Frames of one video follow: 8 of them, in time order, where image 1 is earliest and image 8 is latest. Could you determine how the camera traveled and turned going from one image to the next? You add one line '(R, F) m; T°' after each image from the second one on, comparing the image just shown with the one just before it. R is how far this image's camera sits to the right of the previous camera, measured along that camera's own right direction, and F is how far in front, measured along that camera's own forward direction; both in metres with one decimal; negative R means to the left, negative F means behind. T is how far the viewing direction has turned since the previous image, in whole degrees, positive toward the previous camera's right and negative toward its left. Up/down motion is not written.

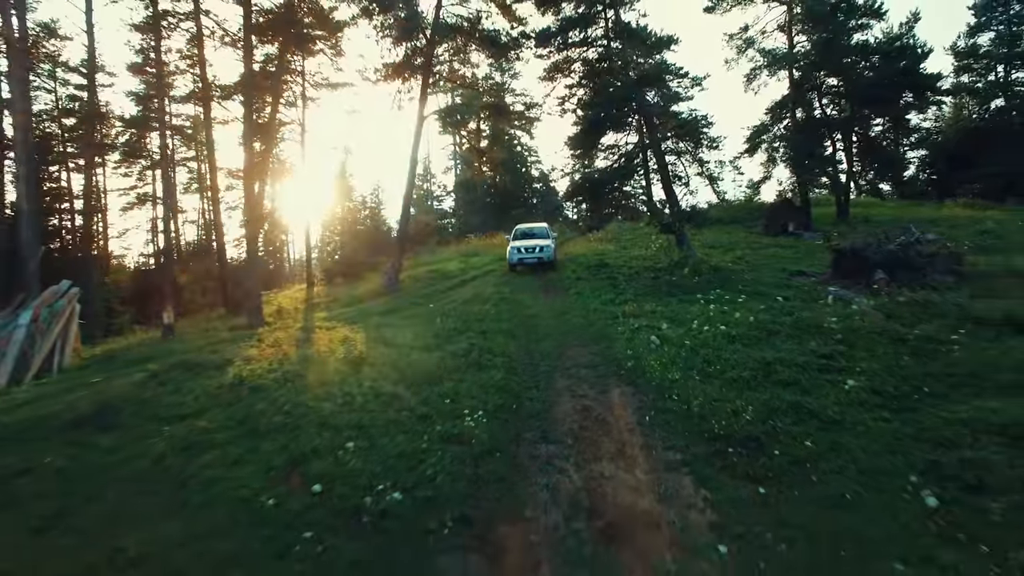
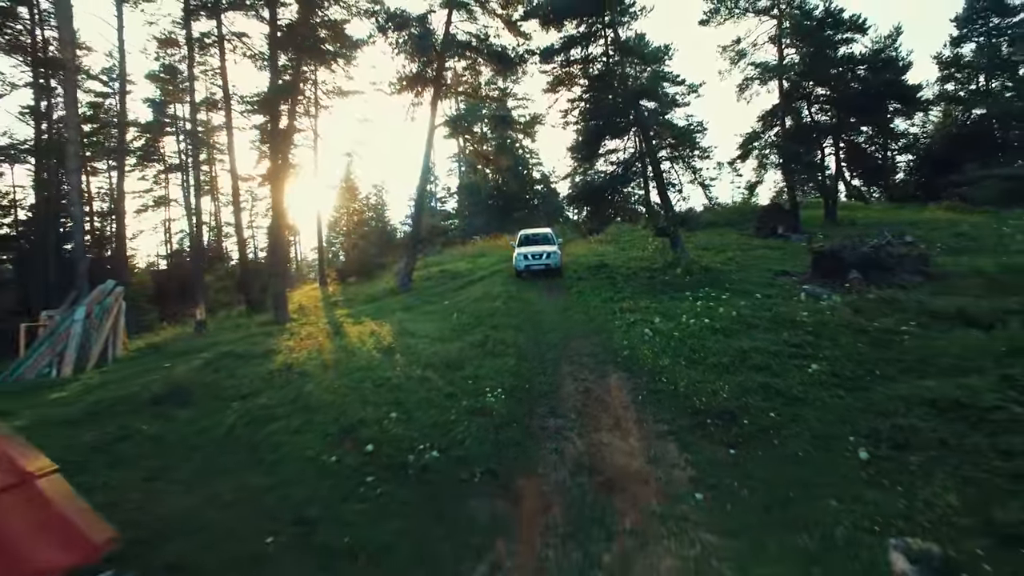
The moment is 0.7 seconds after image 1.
(-0.2, -1.7) m; 0°
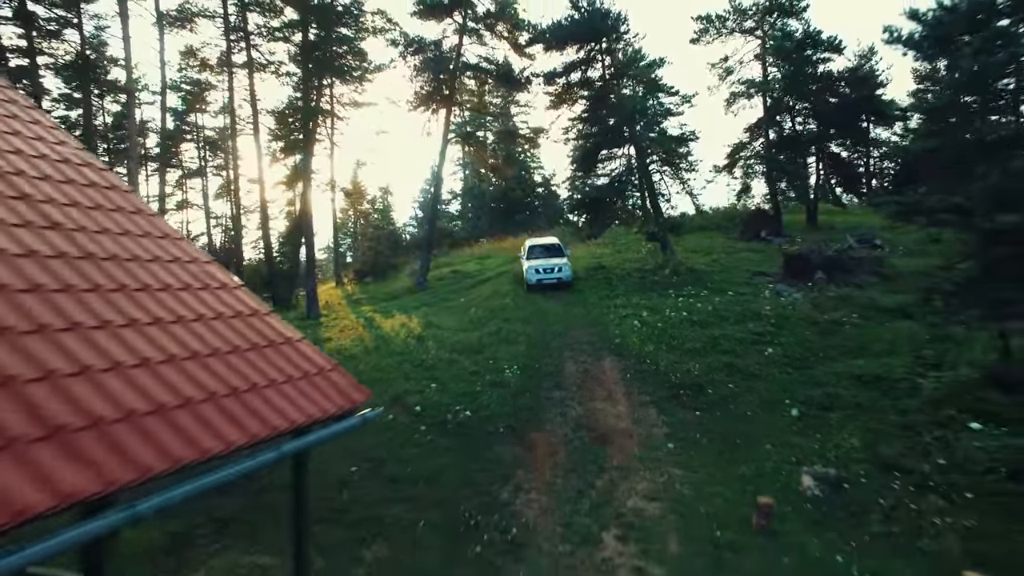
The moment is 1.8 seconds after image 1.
(-0.2, -2.7) m; 0°
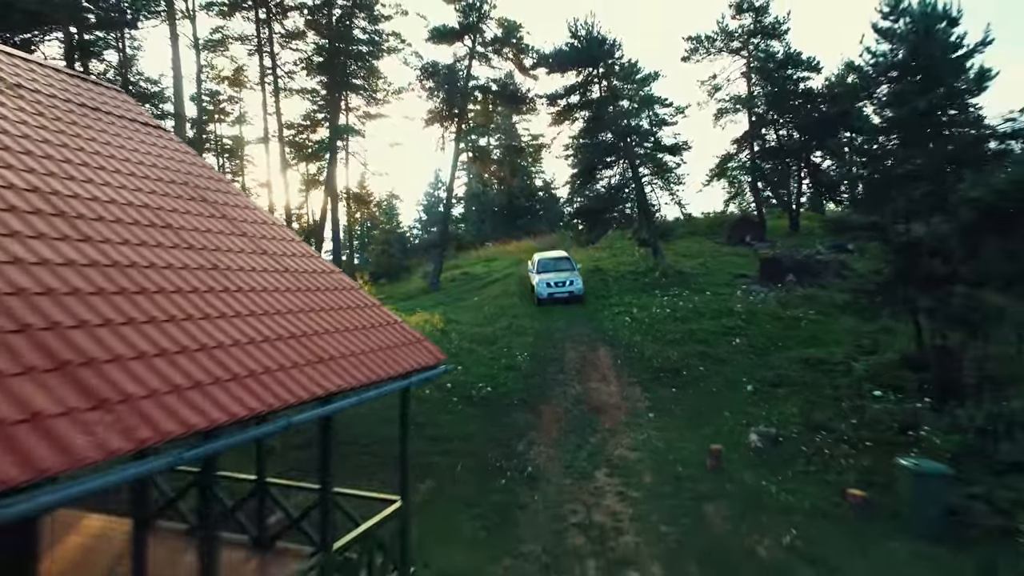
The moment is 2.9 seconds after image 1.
(-0.2, -2.8) m; 0°
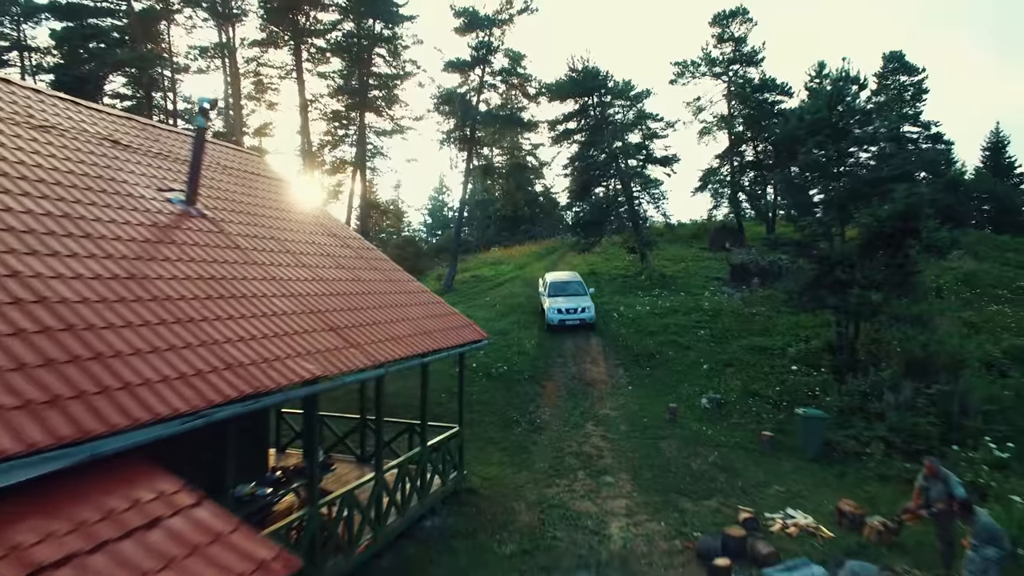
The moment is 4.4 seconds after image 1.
(-0.3, -4.2) m; 0°
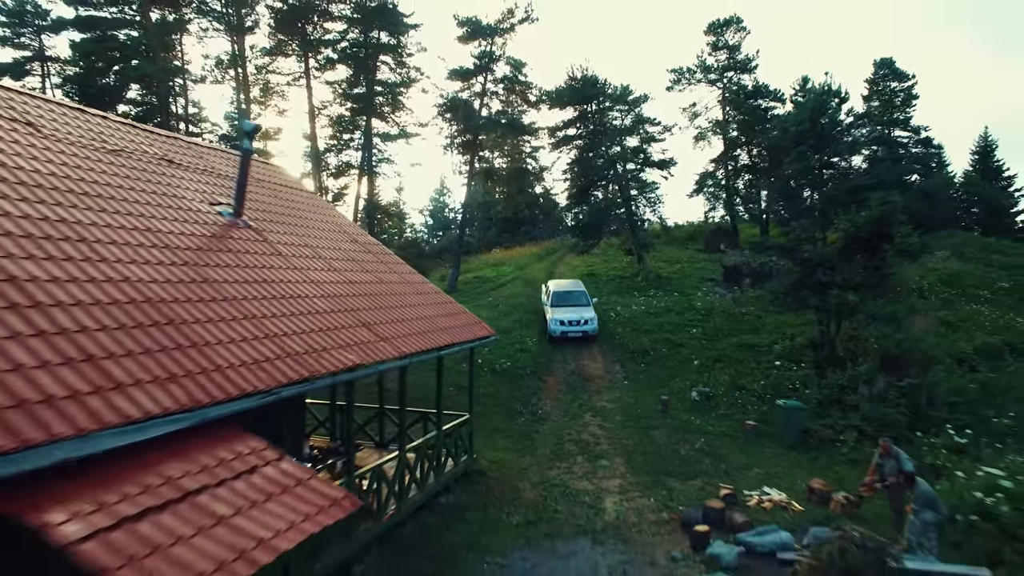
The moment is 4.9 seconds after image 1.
(-0.1, -1.2) m; 0°
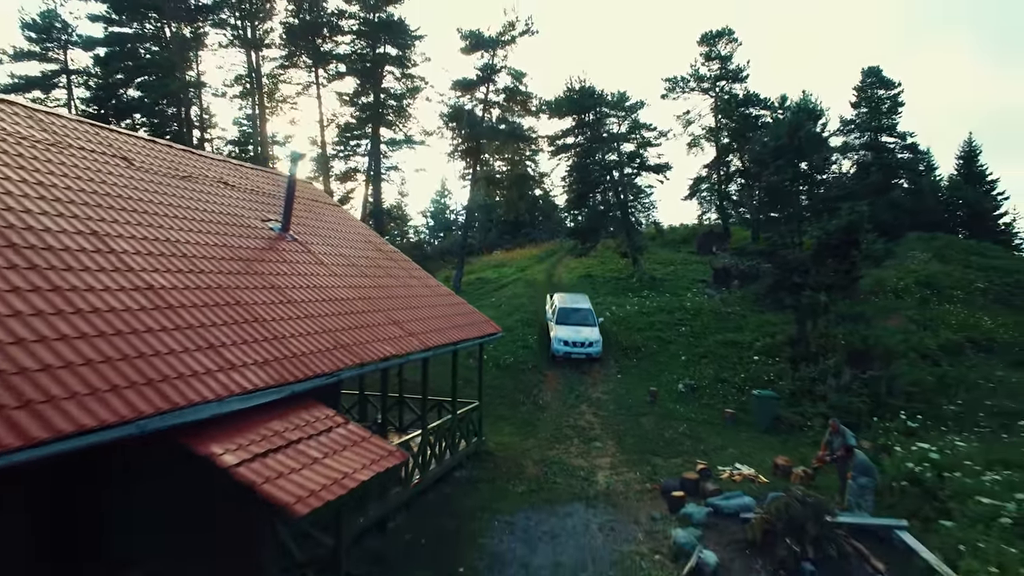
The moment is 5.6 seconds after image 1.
(-0.1, -1.8) m; 0°
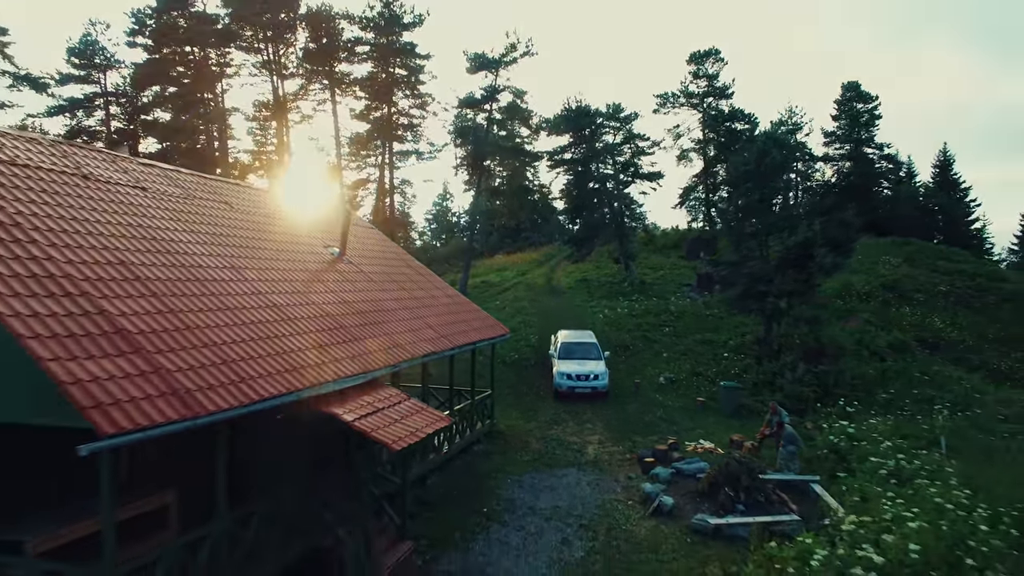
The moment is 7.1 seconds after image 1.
(-0.2, -3.1) m; 0°
